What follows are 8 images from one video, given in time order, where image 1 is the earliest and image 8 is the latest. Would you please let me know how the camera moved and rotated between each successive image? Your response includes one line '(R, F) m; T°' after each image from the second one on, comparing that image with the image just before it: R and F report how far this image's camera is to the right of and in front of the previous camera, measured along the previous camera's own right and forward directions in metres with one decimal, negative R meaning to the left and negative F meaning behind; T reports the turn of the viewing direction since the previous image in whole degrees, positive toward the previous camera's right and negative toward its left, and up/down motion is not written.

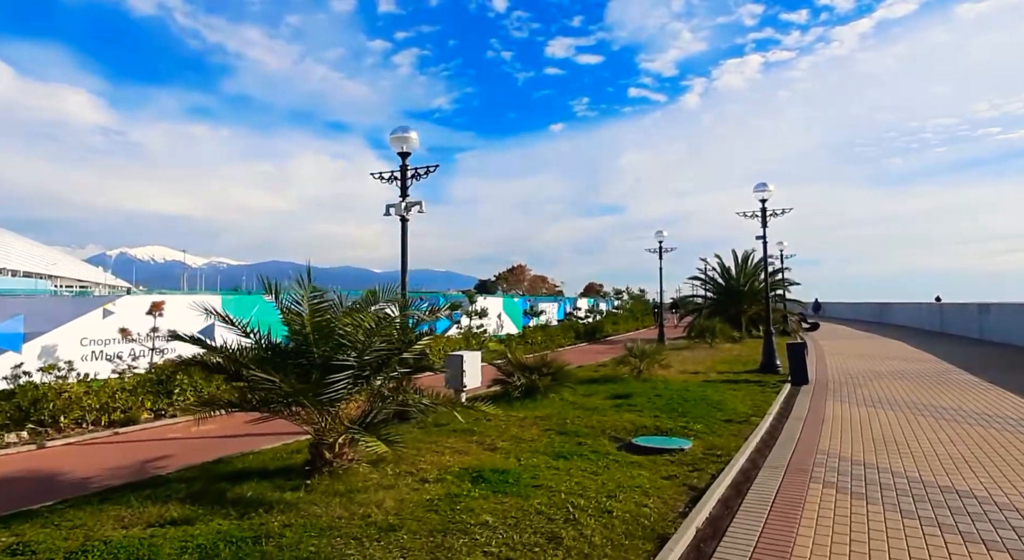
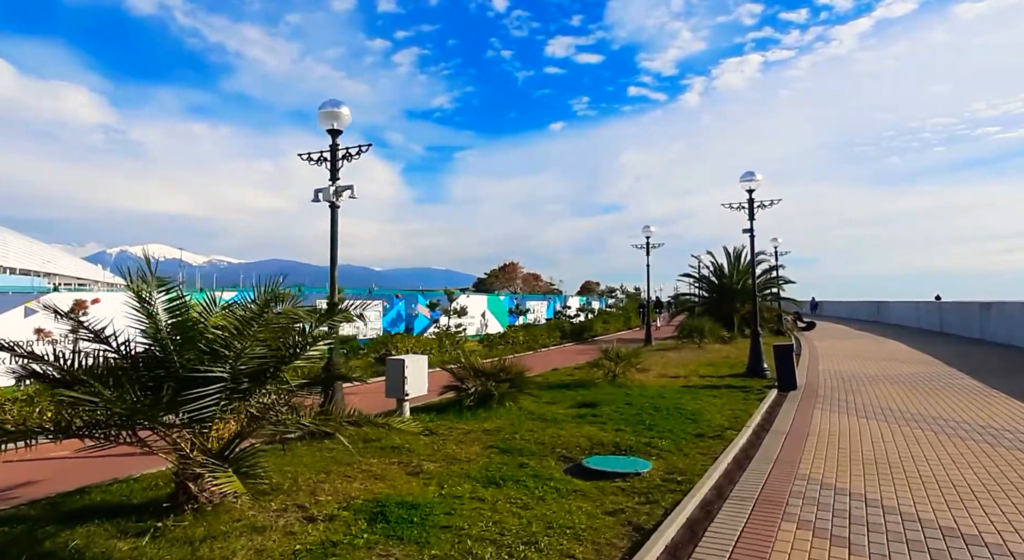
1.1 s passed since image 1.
(+0.7, +0.9) m; 0°
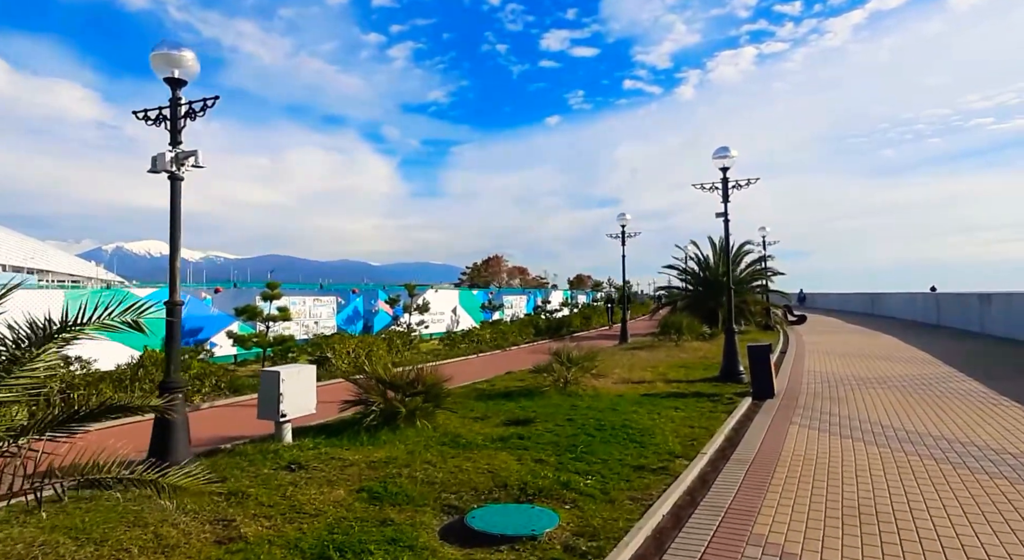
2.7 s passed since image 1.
(+1.0, +1.5) m; 0°
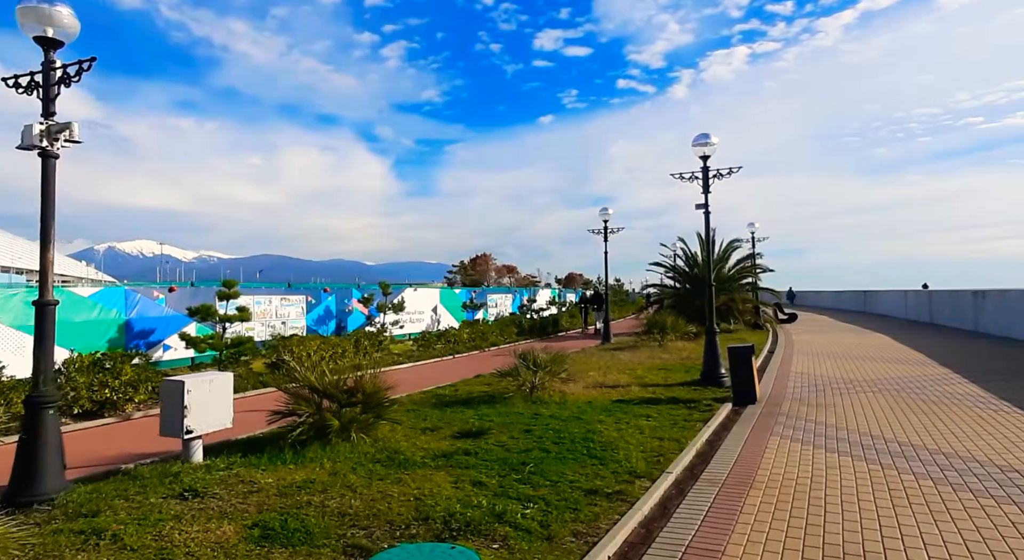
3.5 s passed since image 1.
(+0.5, +0.8) m; +1°
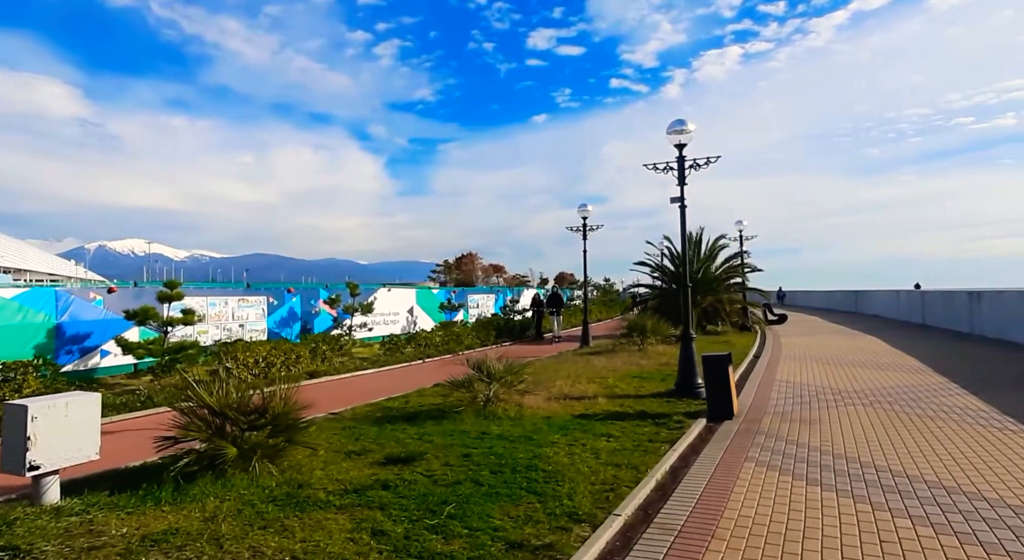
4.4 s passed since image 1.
(+0.6, +0.9) m; +1°
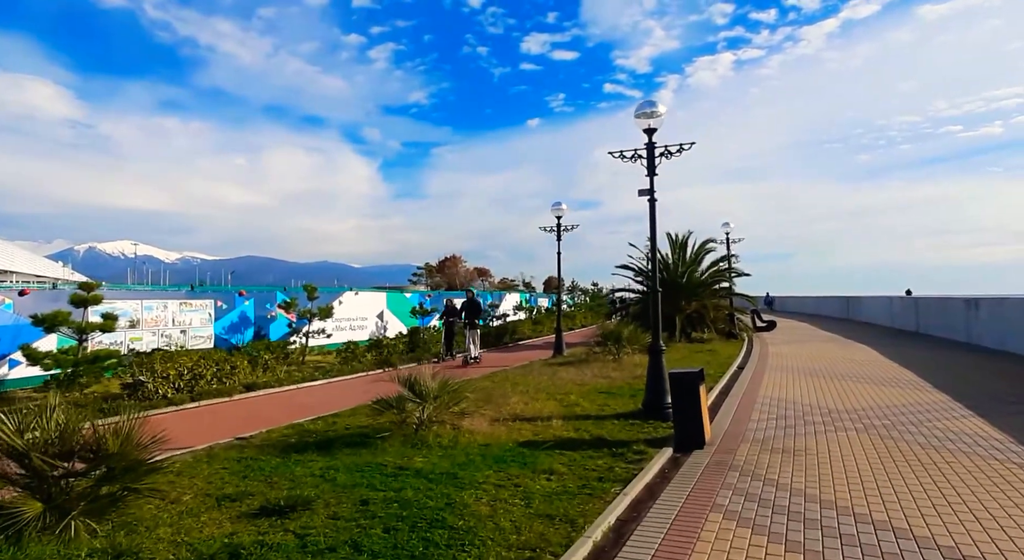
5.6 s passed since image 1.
(+0.7, +1.2) m; +1°
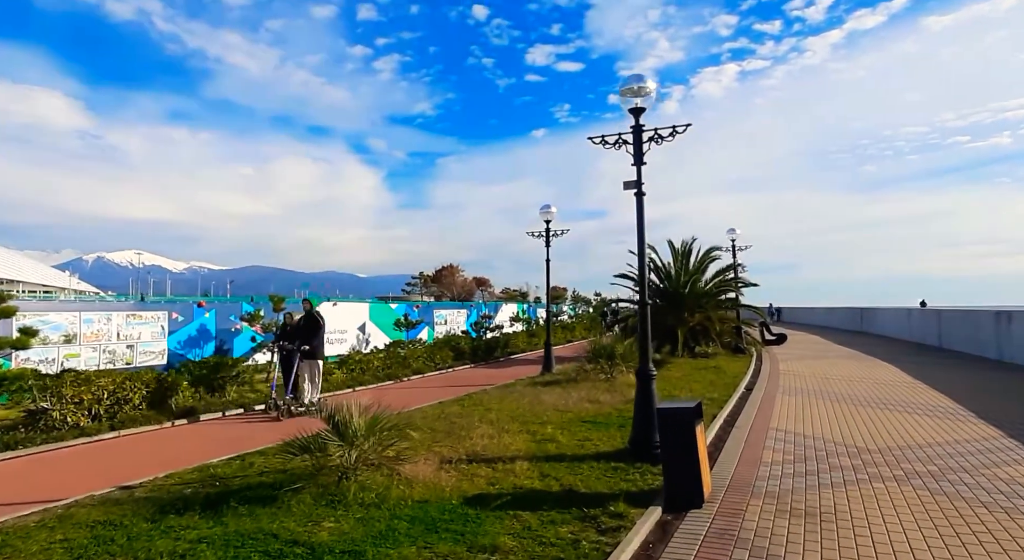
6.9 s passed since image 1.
(+0.5, +1.4) m; 0°
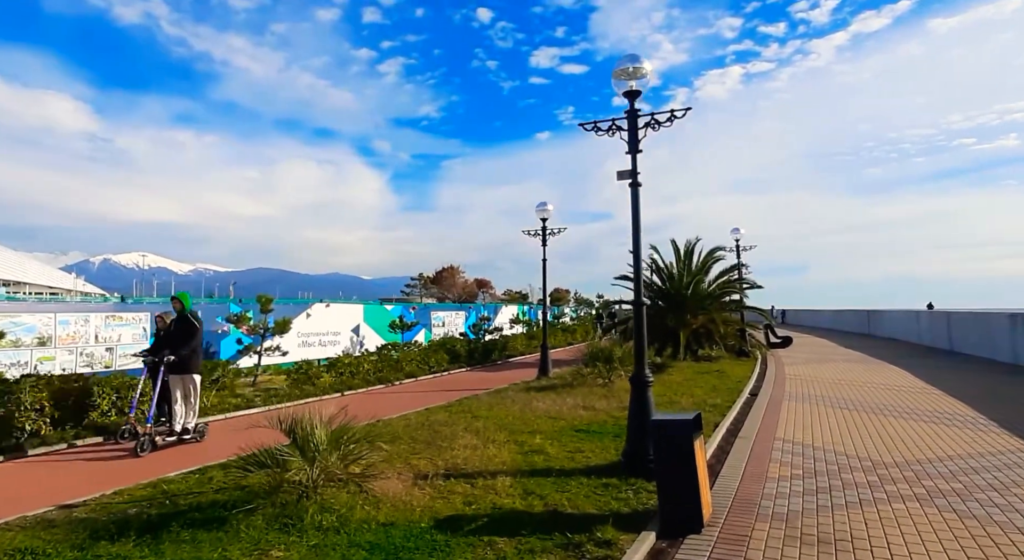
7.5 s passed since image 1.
(+0.2, +0.5) m; 0°
